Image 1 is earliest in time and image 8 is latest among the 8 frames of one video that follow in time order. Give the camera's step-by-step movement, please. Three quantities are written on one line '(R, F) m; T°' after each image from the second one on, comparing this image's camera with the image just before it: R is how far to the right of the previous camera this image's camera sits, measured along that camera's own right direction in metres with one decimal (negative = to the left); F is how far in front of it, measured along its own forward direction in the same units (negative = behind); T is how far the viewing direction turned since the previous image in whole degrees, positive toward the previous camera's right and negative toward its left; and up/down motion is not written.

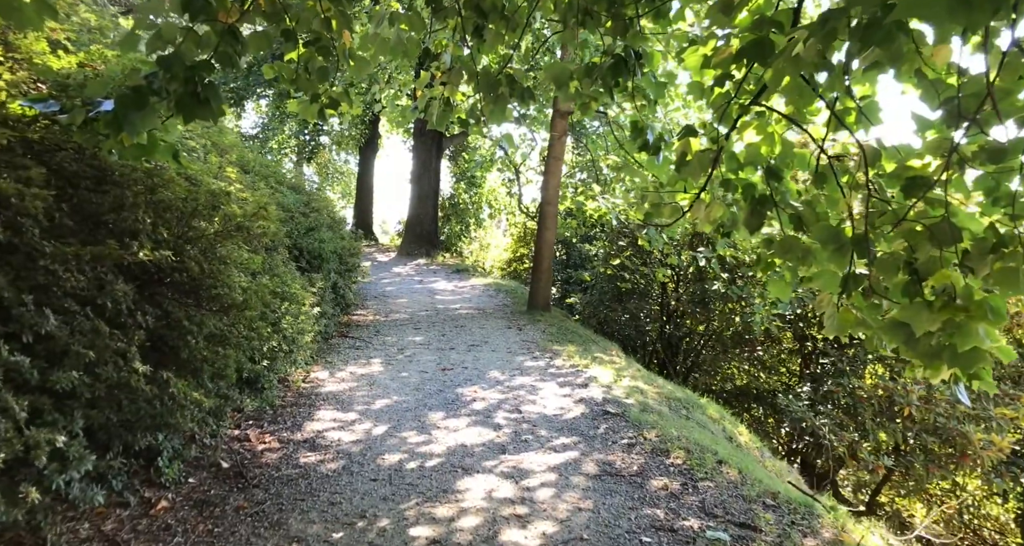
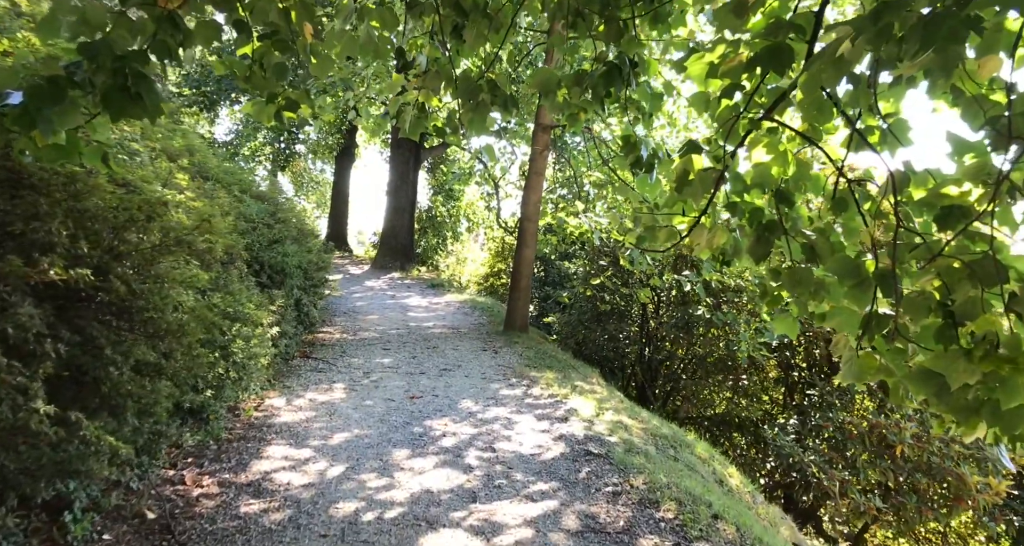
(0.0, +0.4) m; +2°
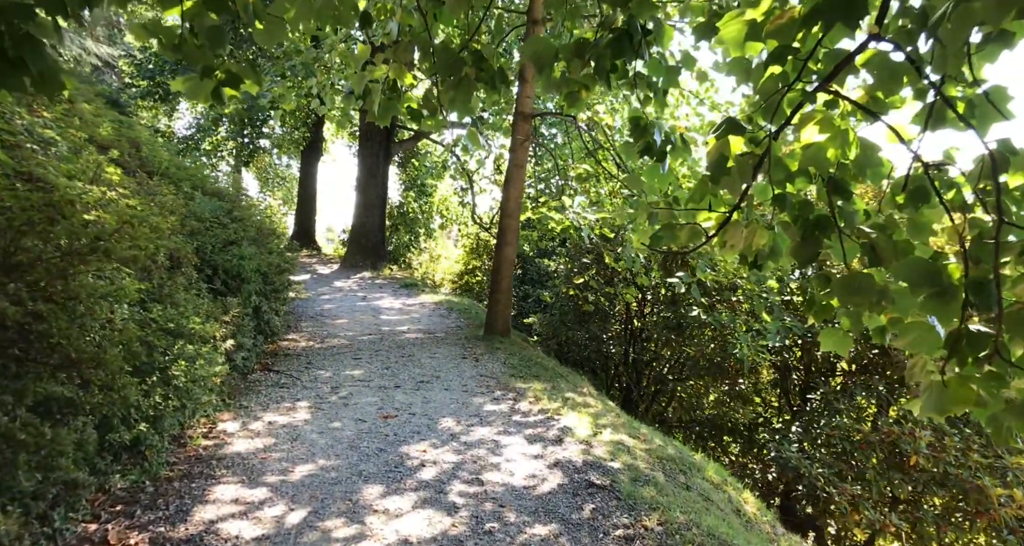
(-0.1, +0.6) m; +2°
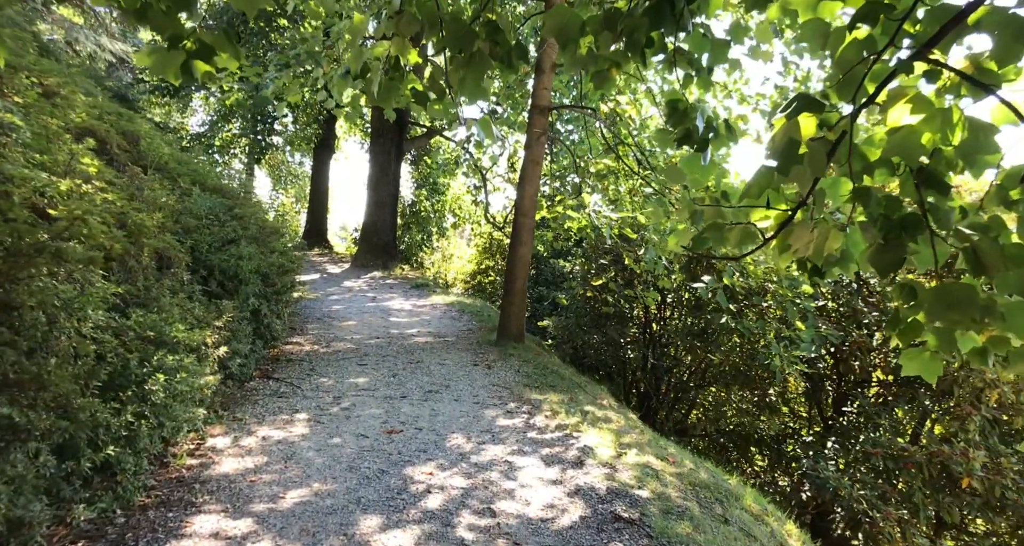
(0.0, +0.4) m; -1°
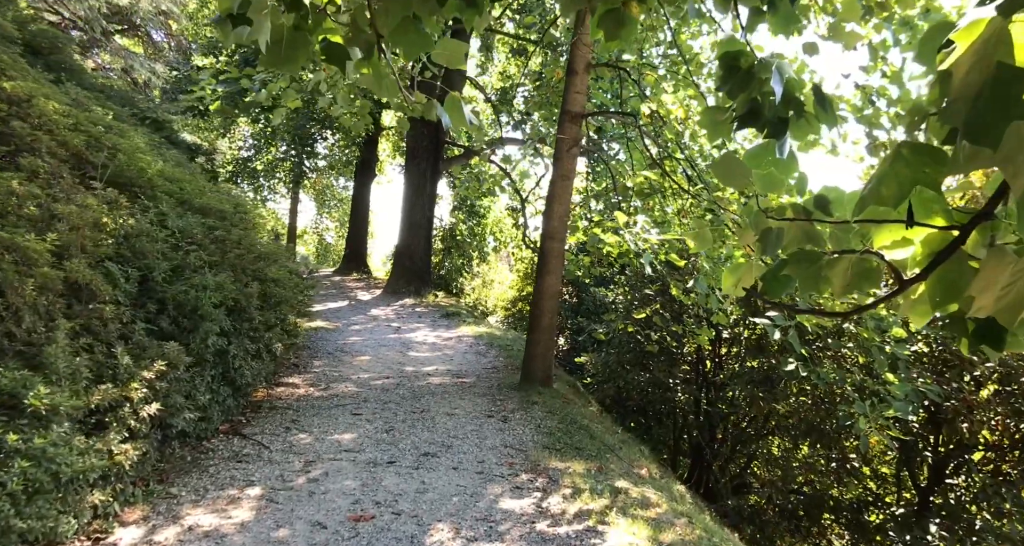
(+0.2, +1.0) m; -4°
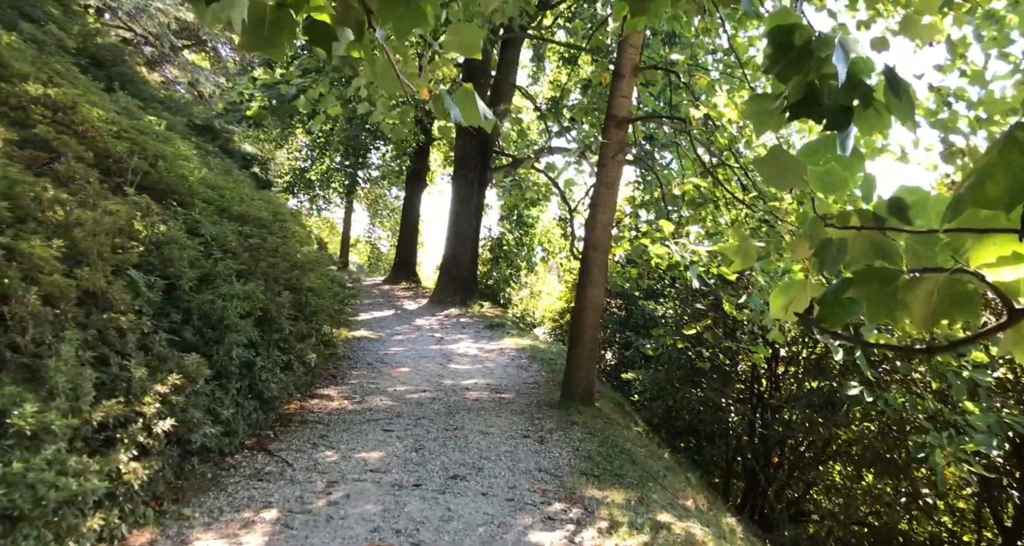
(+0.1, +0.3) m; -4°
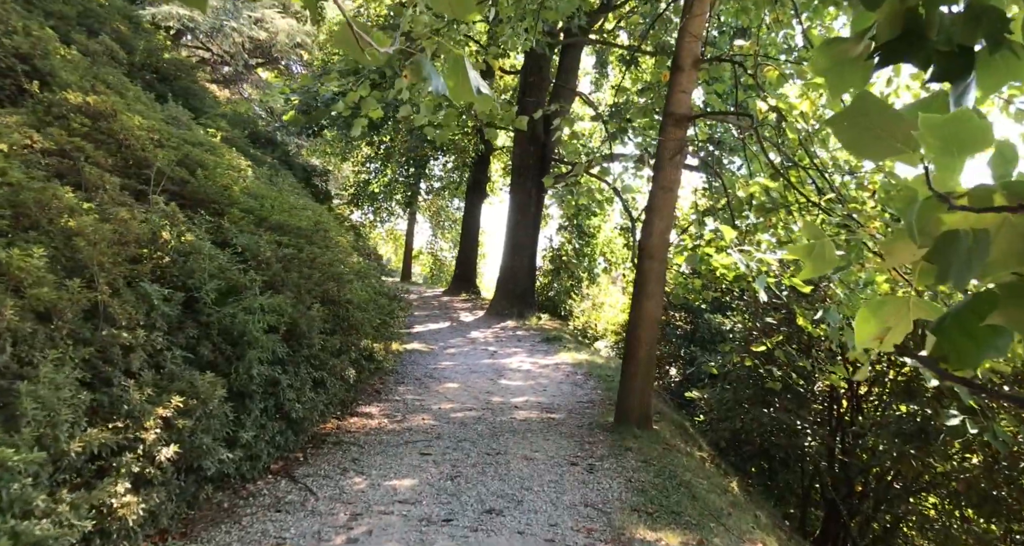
(+0.1, +0.4) m; -6°
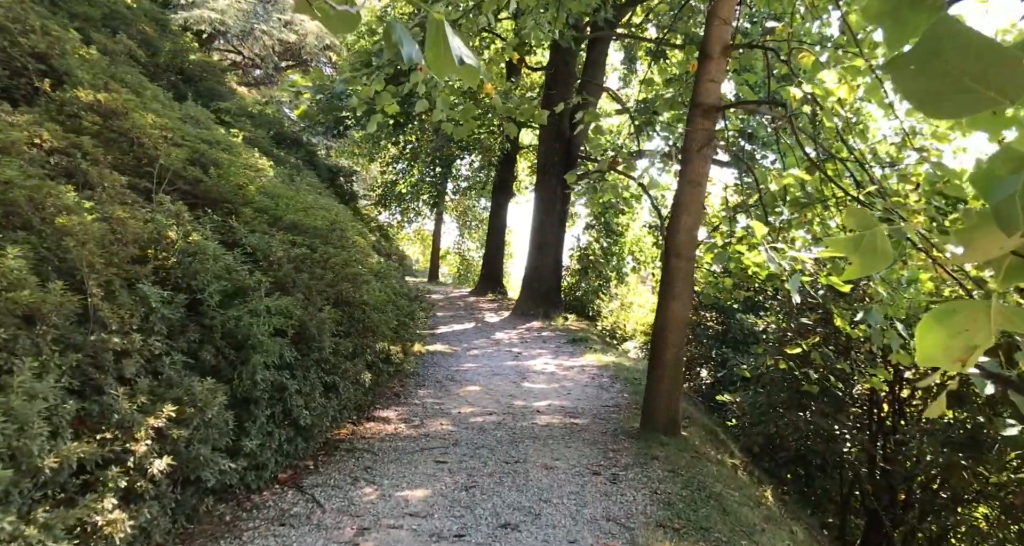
(+0.1, +0.2) m; -3°
